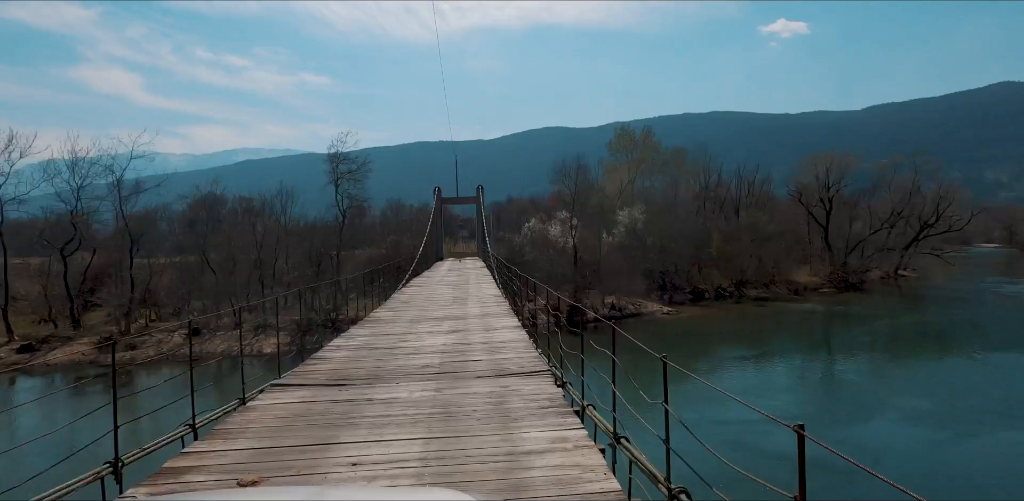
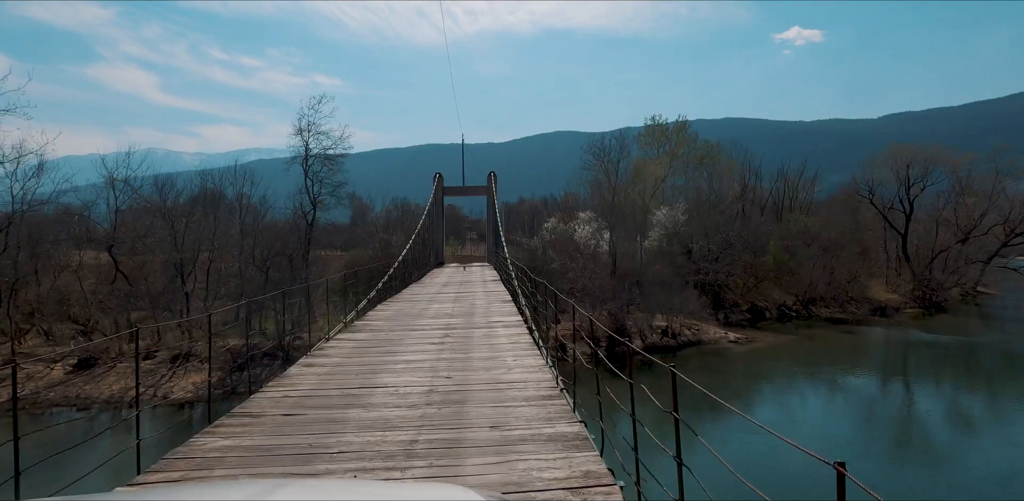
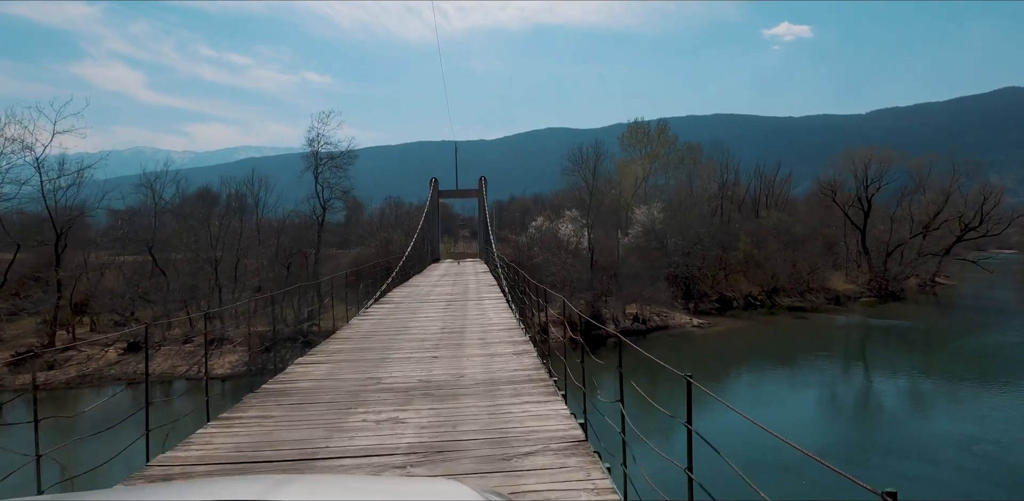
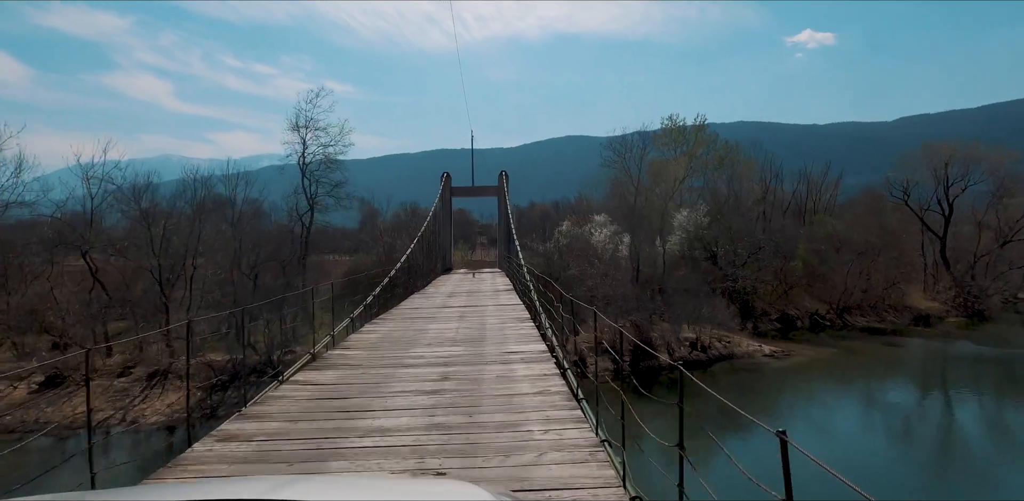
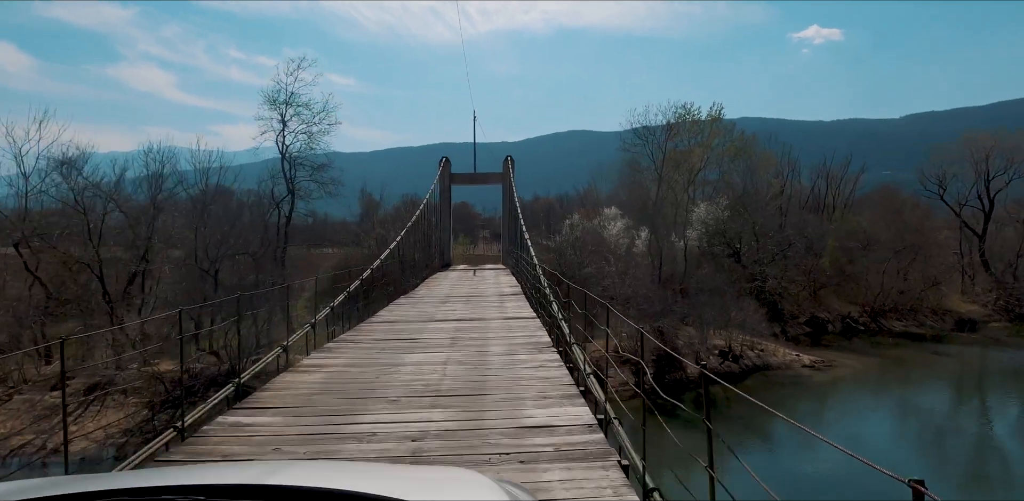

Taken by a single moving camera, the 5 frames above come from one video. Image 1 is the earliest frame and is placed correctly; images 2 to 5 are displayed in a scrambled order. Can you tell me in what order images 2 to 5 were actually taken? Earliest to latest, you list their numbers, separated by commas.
3, 2, 4, 5
